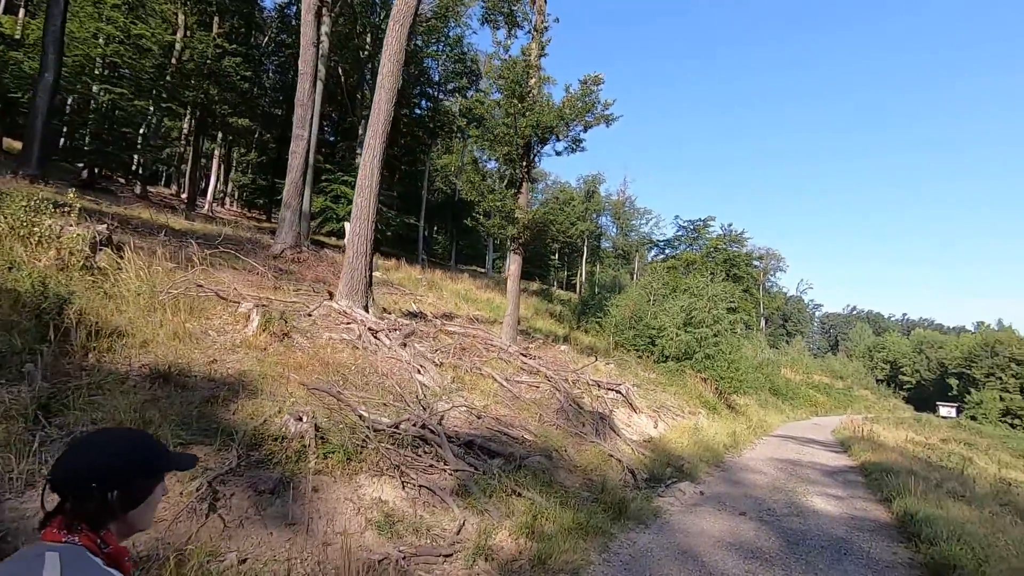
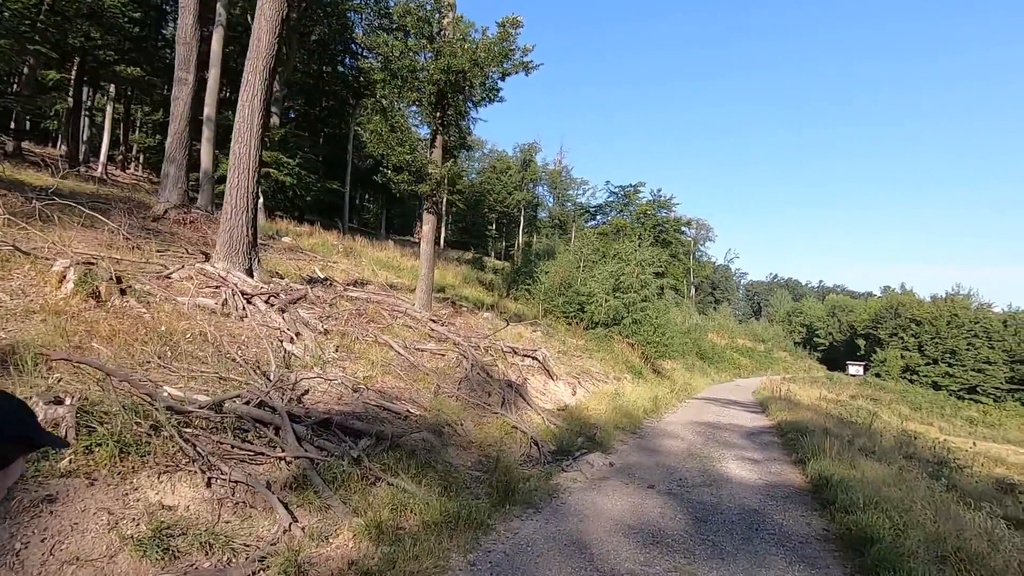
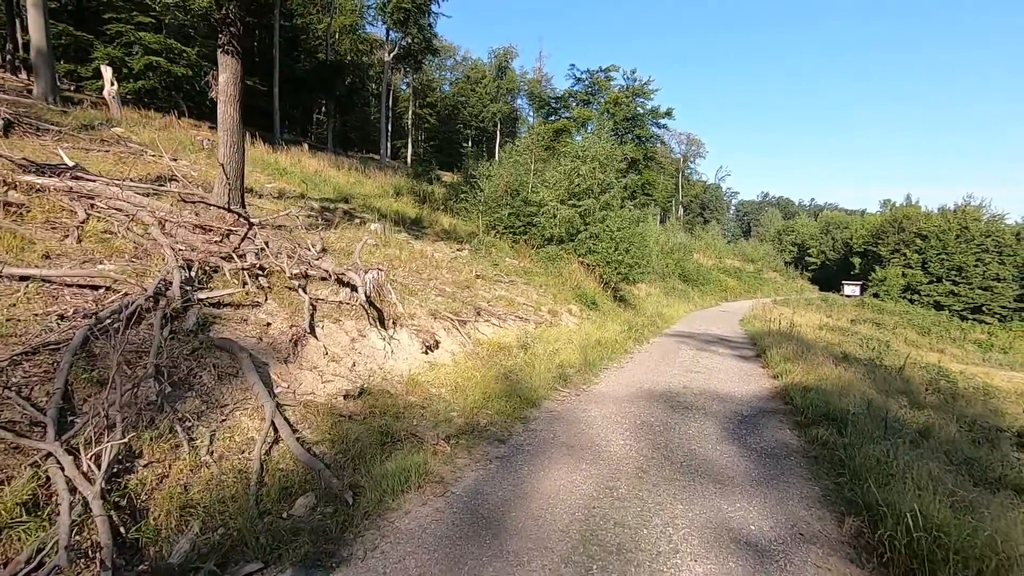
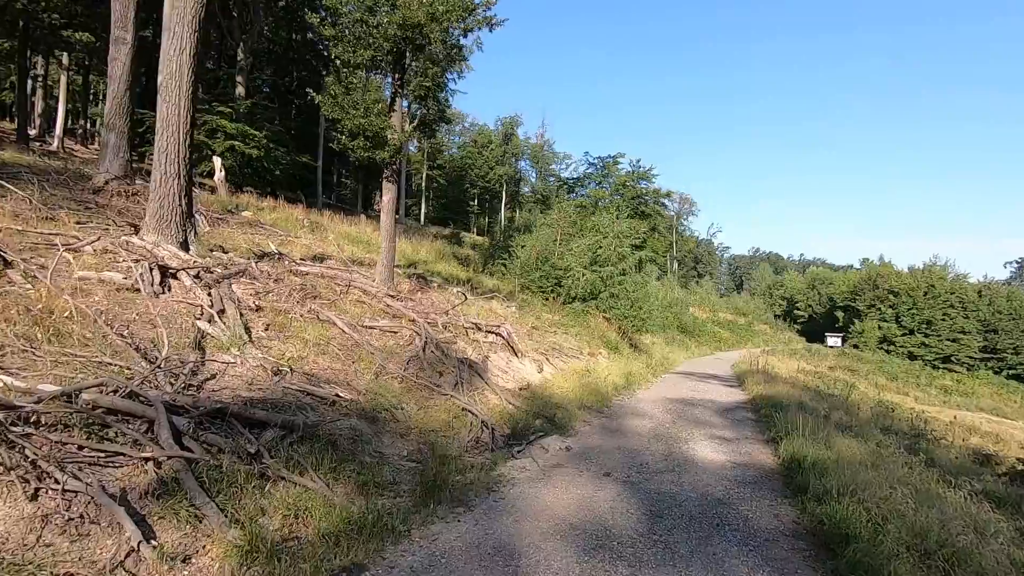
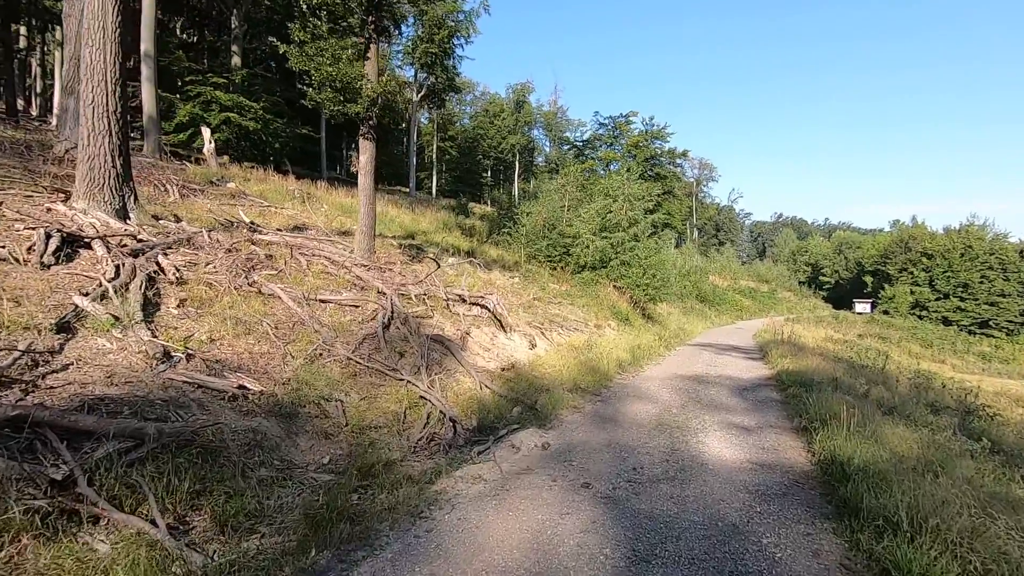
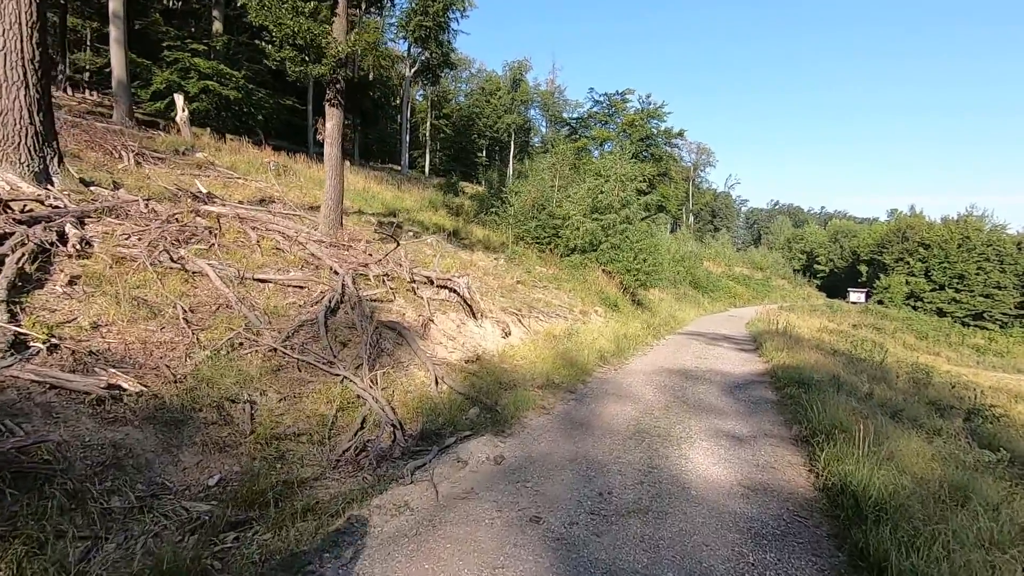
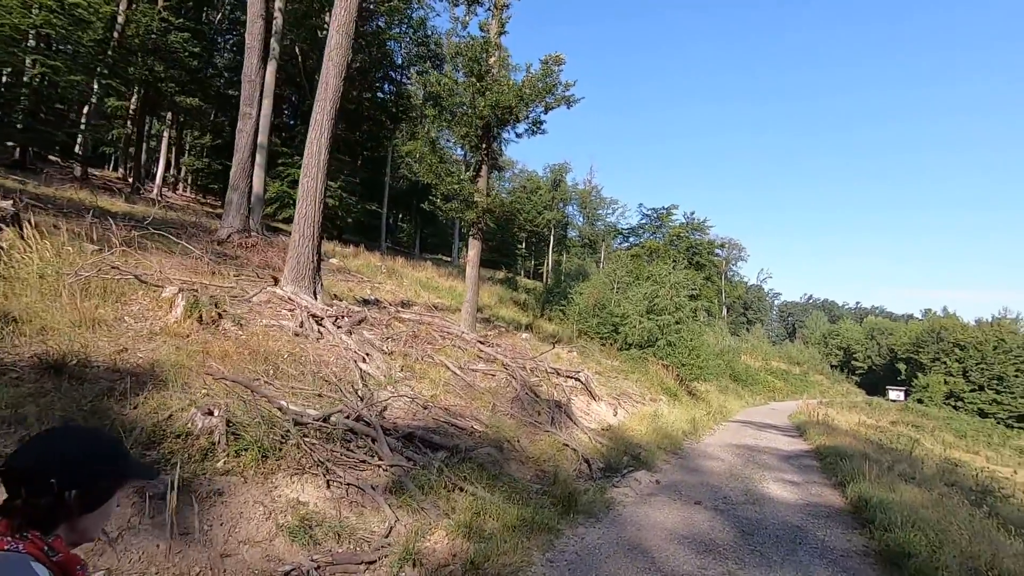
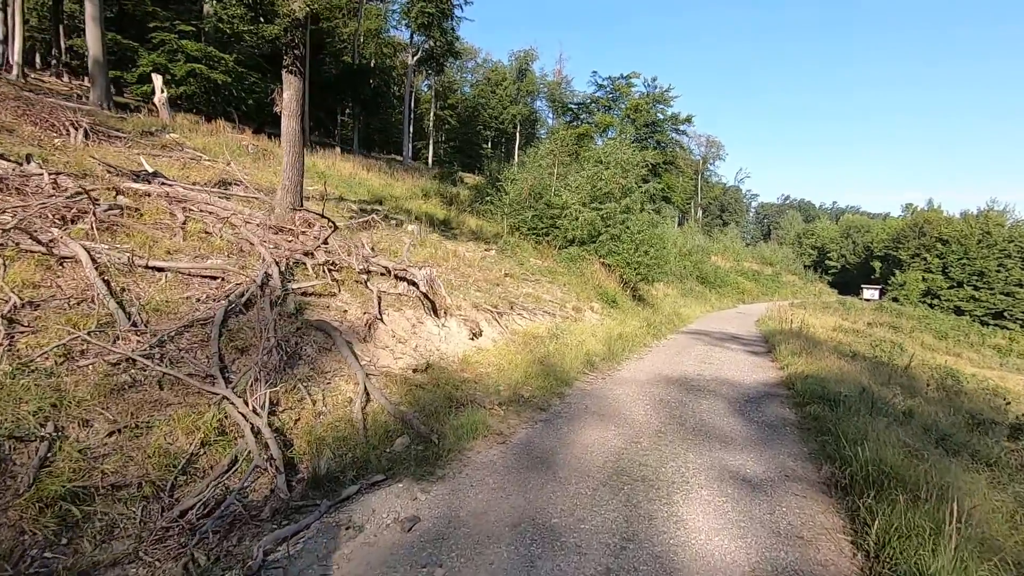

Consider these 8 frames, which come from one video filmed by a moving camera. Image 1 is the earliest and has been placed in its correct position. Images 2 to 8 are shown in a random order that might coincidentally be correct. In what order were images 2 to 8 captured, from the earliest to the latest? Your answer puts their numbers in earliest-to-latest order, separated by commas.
7, 2, 4, 5, 6, 8, 3
